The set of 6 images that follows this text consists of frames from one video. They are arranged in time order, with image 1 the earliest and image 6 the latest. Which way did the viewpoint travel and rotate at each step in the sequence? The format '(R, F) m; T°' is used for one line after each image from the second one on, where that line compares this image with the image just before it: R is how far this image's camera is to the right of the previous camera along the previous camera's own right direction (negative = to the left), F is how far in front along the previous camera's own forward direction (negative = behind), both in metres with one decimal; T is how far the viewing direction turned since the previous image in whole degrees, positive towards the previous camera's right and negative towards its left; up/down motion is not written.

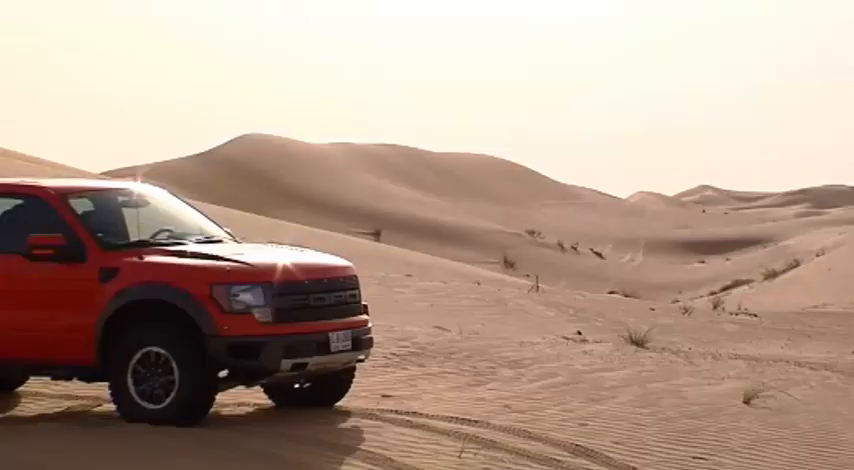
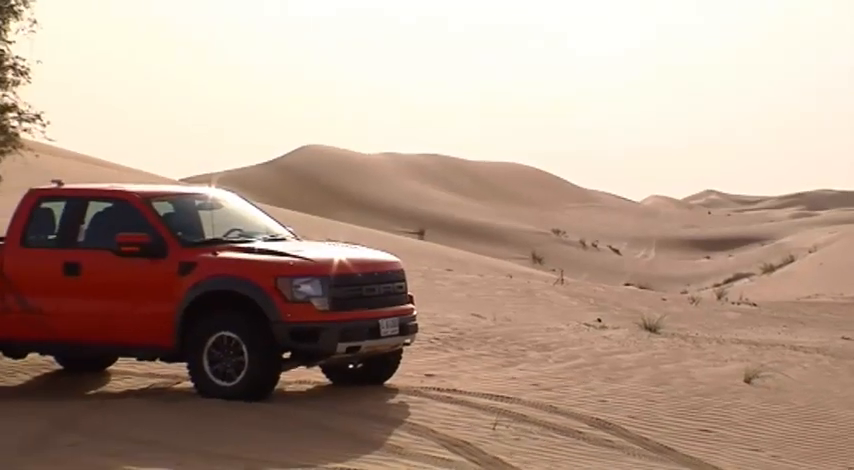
(+0.1, -1.2) m; -1°
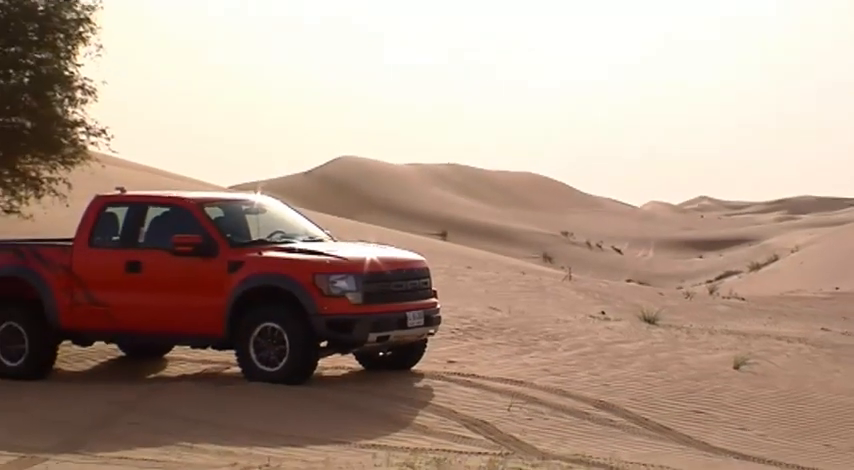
(0.0, -1.2) m; -1°
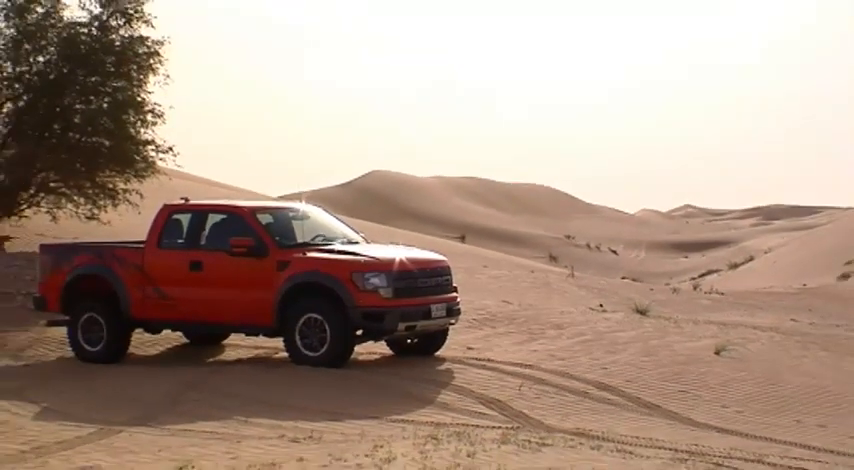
(-0.1, -1.8) m; 0°
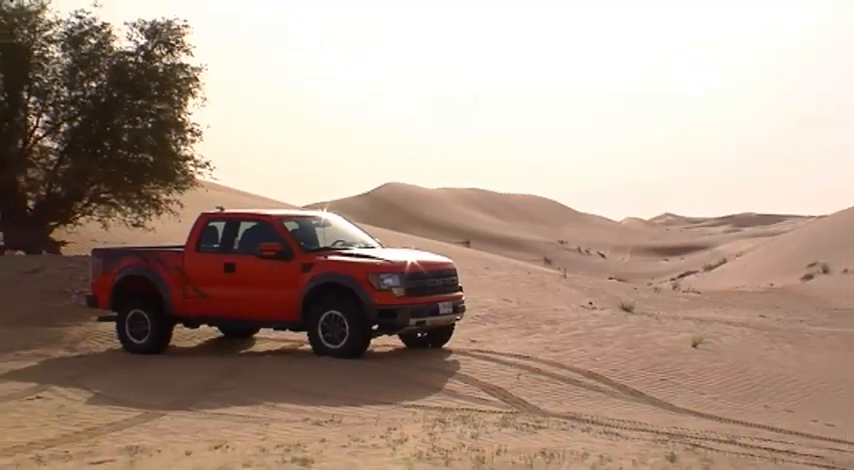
(-0.1, -1.6) m; 0°
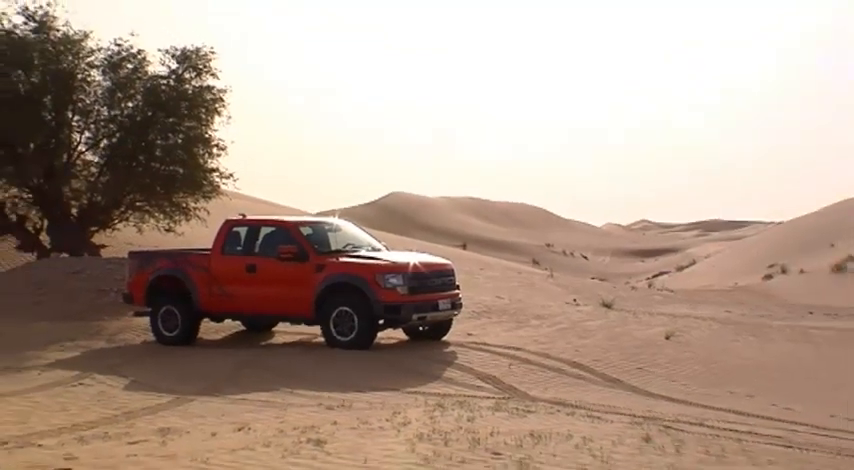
(0.0, -1.7) m; 0°
